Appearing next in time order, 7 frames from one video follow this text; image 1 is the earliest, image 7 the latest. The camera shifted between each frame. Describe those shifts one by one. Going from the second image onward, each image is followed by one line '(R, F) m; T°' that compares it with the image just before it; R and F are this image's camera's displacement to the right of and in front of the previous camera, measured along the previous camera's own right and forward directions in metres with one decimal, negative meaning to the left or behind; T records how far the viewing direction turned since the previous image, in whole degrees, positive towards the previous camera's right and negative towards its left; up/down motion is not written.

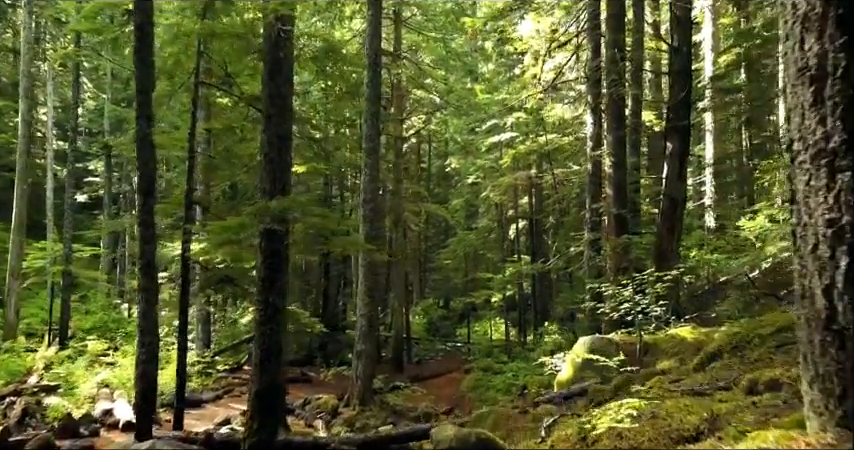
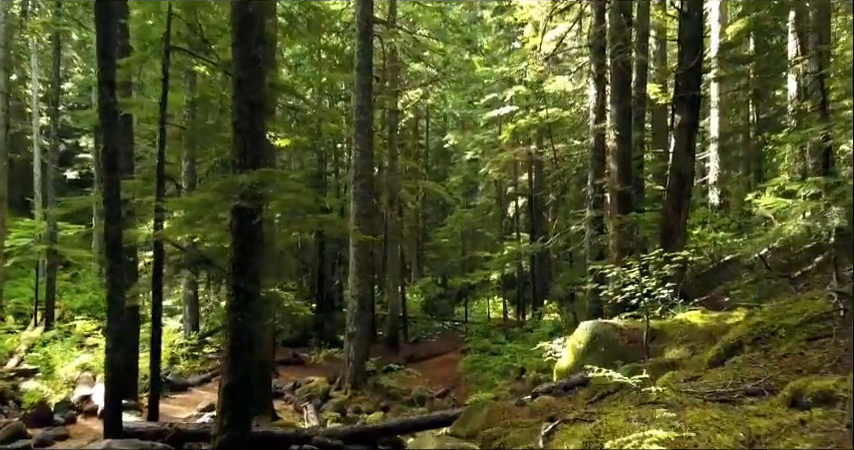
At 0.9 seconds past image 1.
(+0.1, +0.7) m; 0°
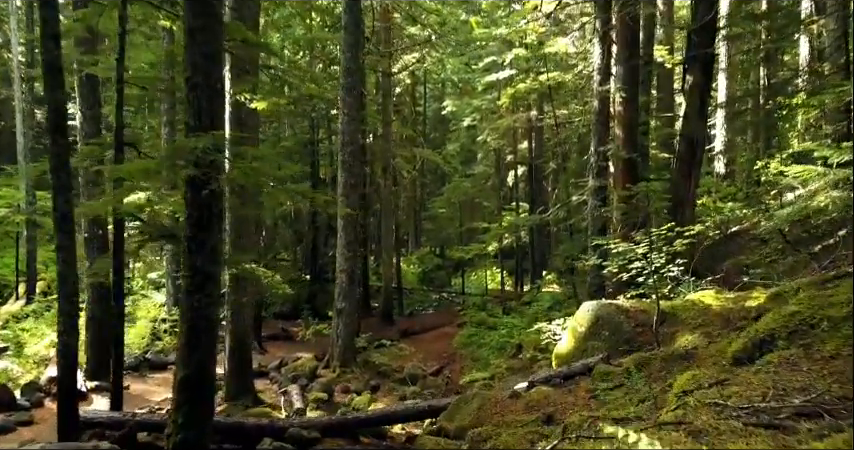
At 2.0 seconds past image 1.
(+0.2, +0.8) m; 0°
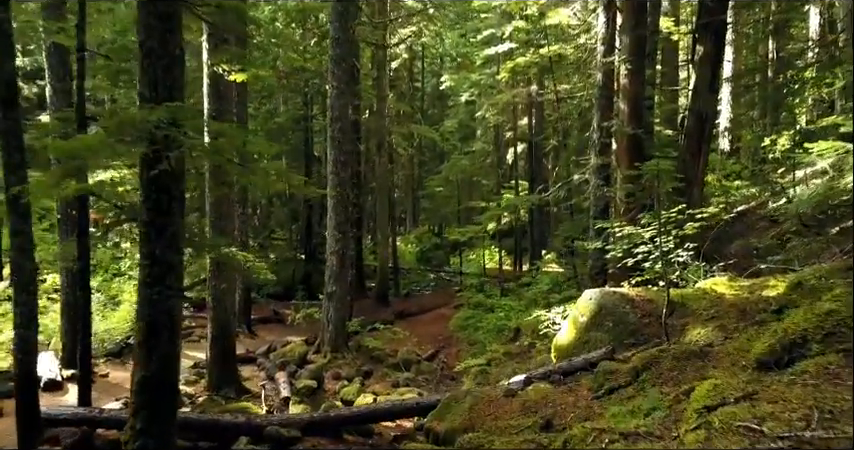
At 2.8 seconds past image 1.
(+0.1, +0.6) m; 0°
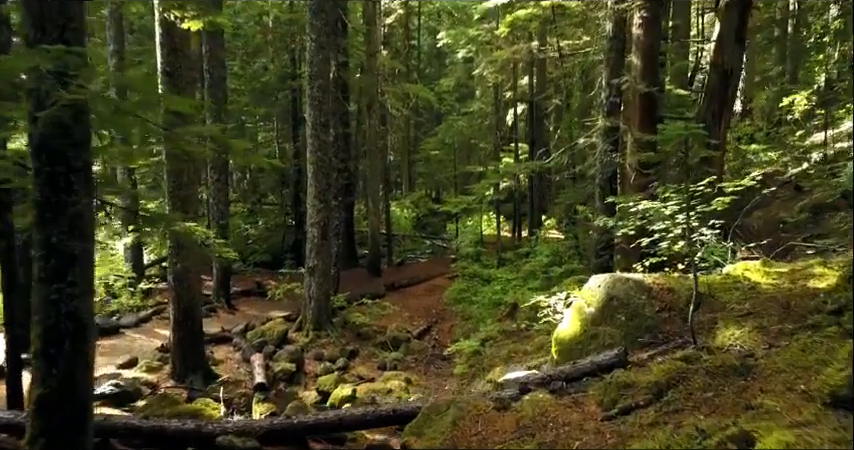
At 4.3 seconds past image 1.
(+0.2, +1.1) m; 0°
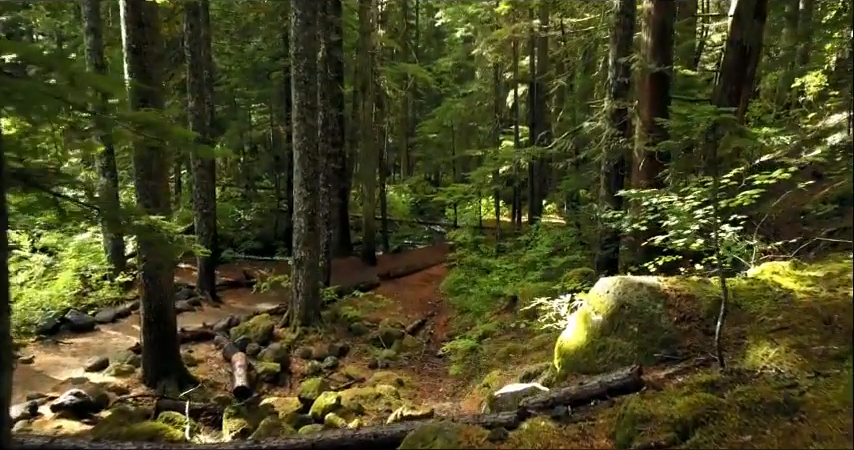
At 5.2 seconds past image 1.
(+0.1, +0.7) m; 0°
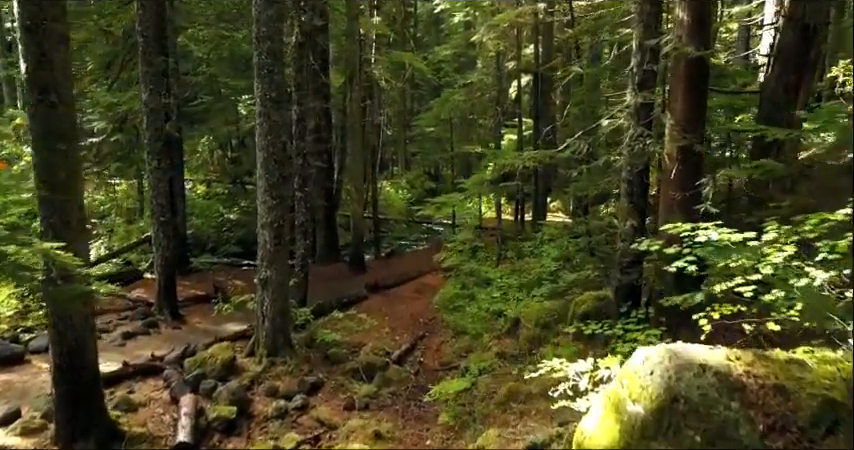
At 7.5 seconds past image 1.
(+0.2, +1.7) m; 0°
